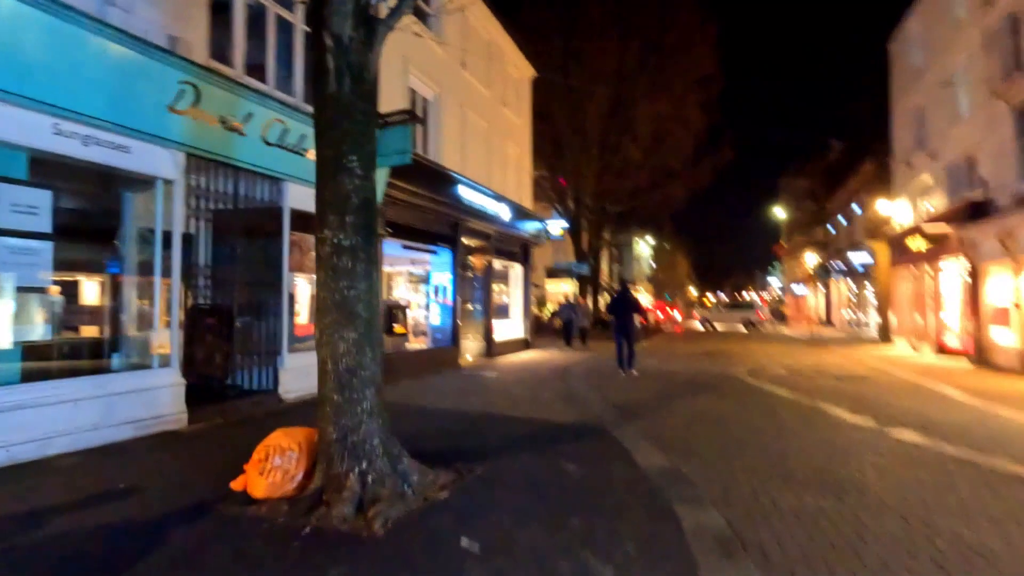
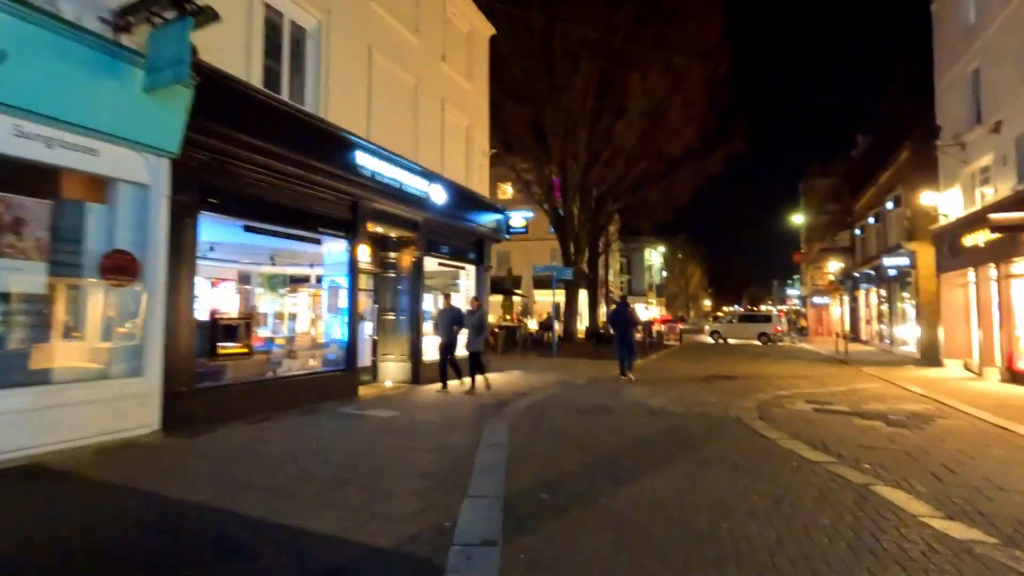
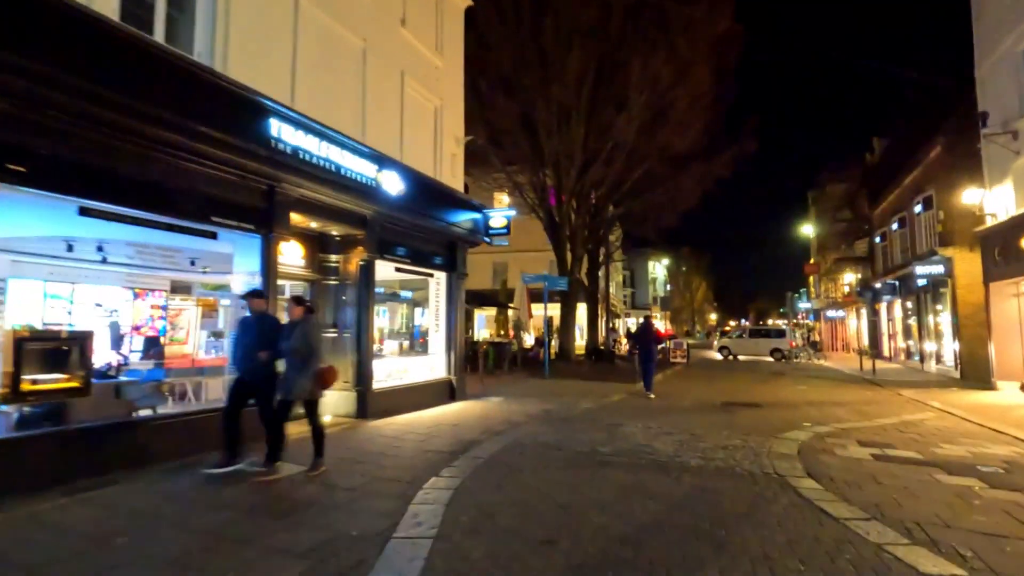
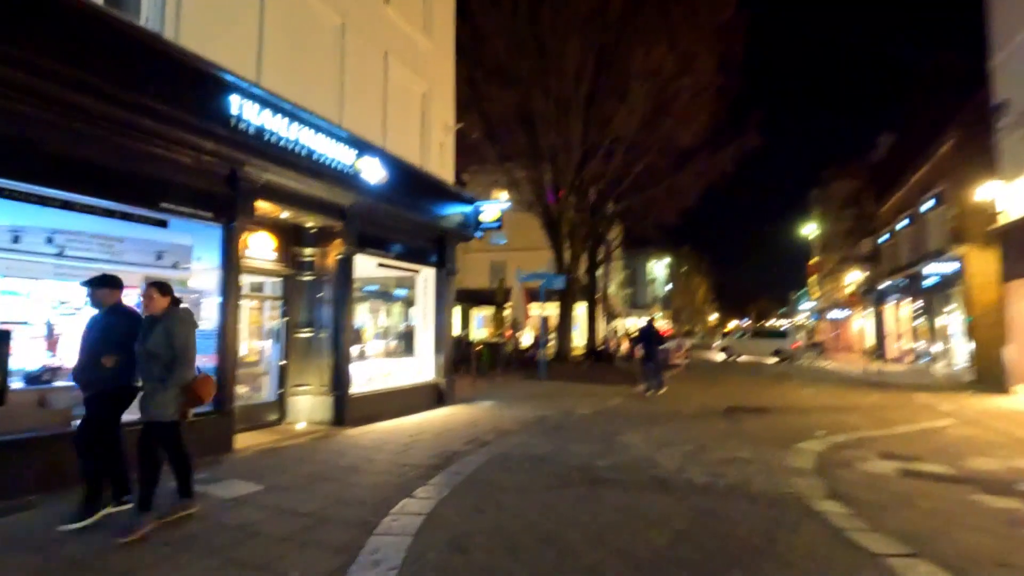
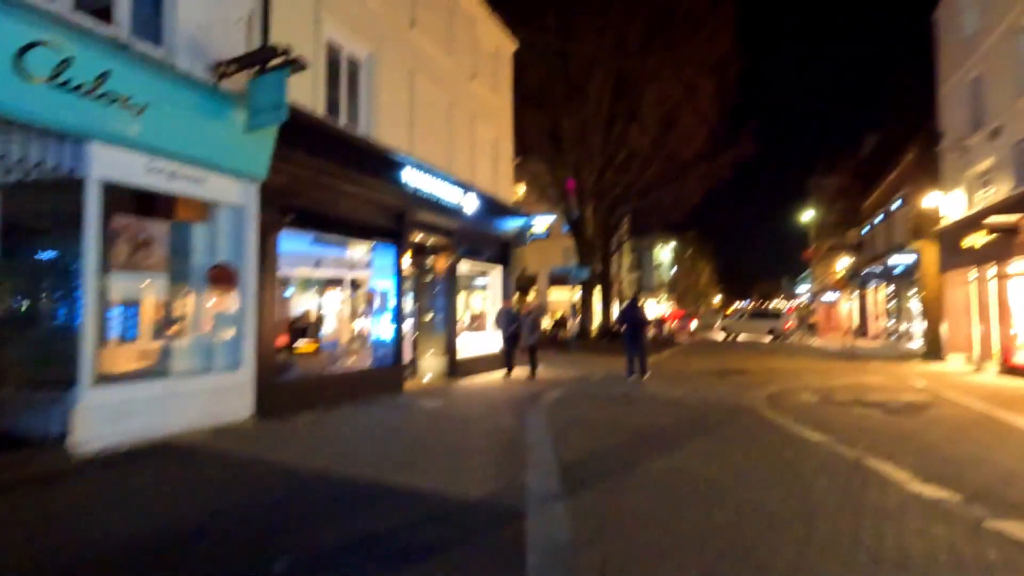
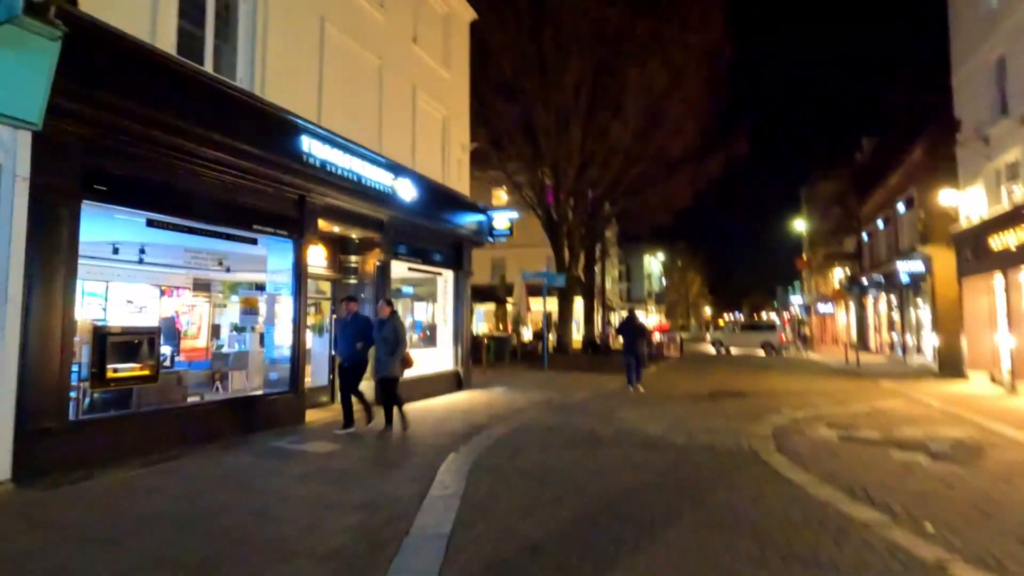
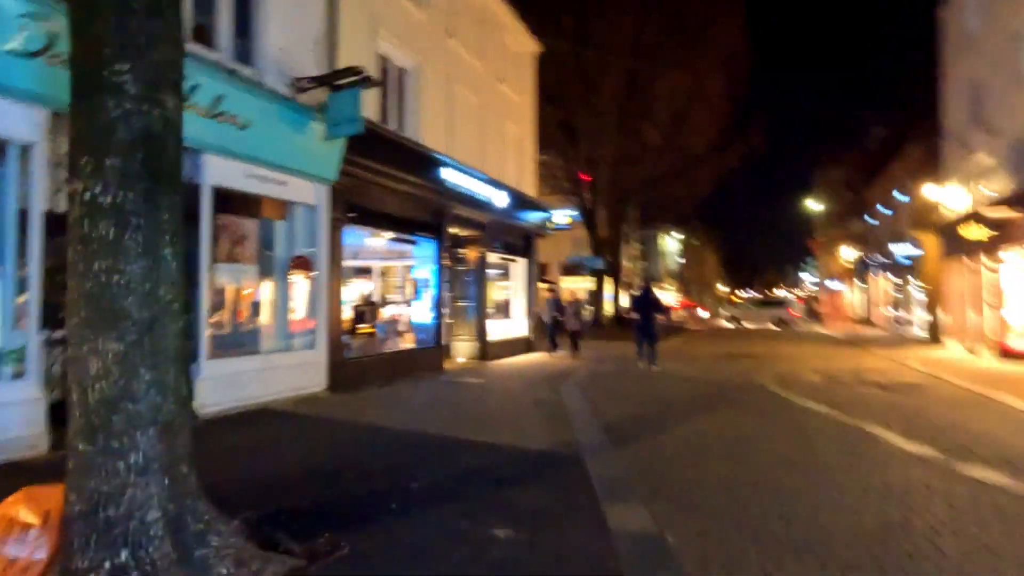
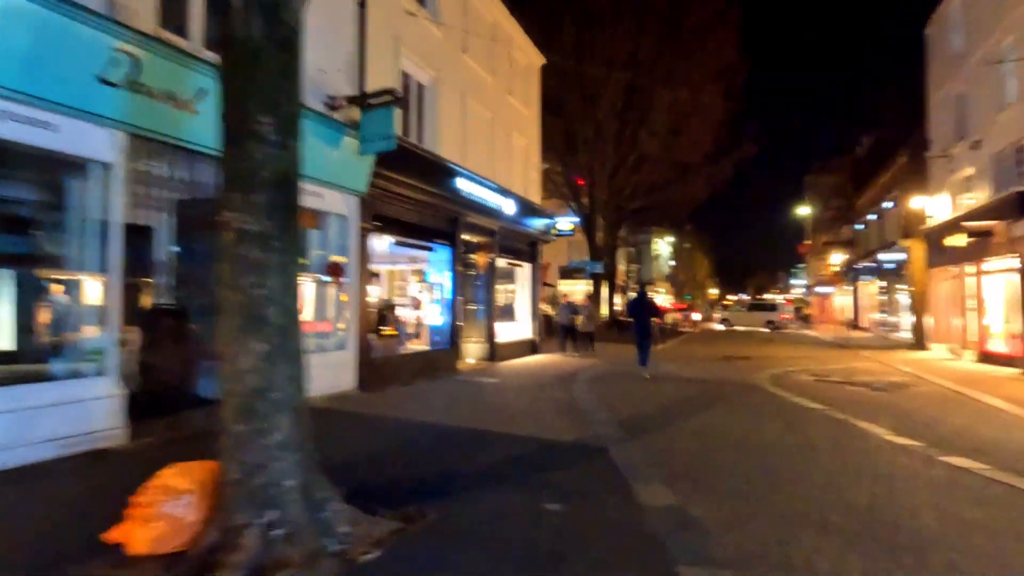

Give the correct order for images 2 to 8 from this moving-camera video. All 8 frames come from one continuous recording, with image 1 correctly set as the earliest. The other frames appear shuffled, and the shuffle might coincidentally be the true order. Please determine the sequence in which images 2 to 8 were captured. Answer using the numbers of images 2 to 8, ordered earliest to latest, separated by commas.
8, 7, 5, 2, 6, 3, 4
